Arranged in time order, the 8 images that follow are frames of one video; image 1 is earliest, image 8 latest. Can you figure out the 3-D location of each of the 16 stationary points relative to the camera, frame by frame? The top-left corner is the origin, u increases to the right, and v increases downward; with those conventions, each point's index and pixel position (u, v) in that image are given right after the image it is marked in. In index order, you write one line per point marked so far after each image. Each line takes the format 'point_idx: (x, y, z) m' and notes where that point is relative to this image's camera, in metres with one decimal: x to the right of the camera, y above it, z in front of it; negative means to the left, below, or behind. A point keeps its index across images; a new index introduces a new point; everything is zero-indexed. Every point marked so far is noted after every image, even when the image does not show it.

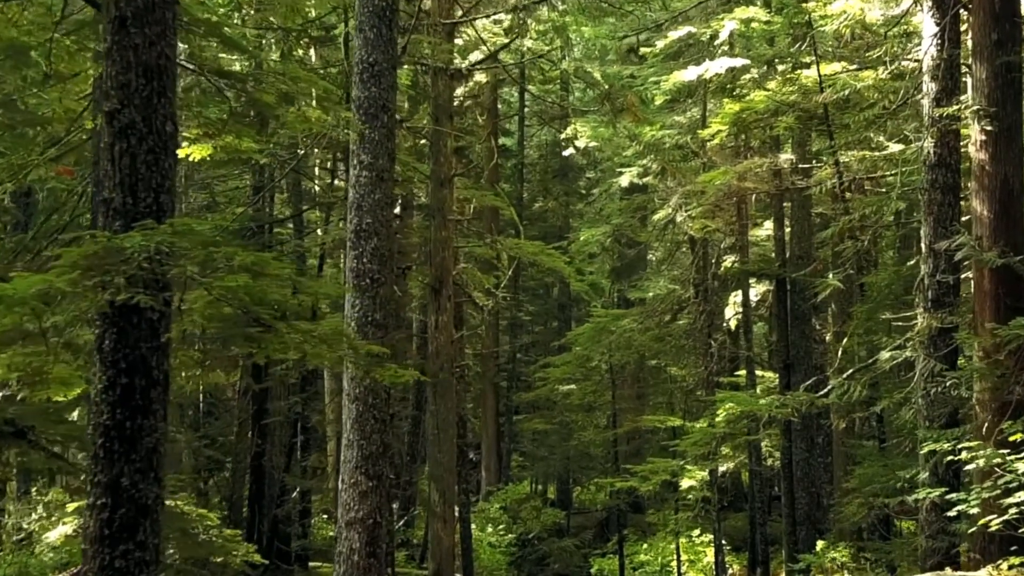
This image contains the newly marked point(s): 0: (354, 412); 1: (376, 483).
0: (-1.8, -1.5, +9.8) m
1: (-1.5, -2.2, +9.5) m
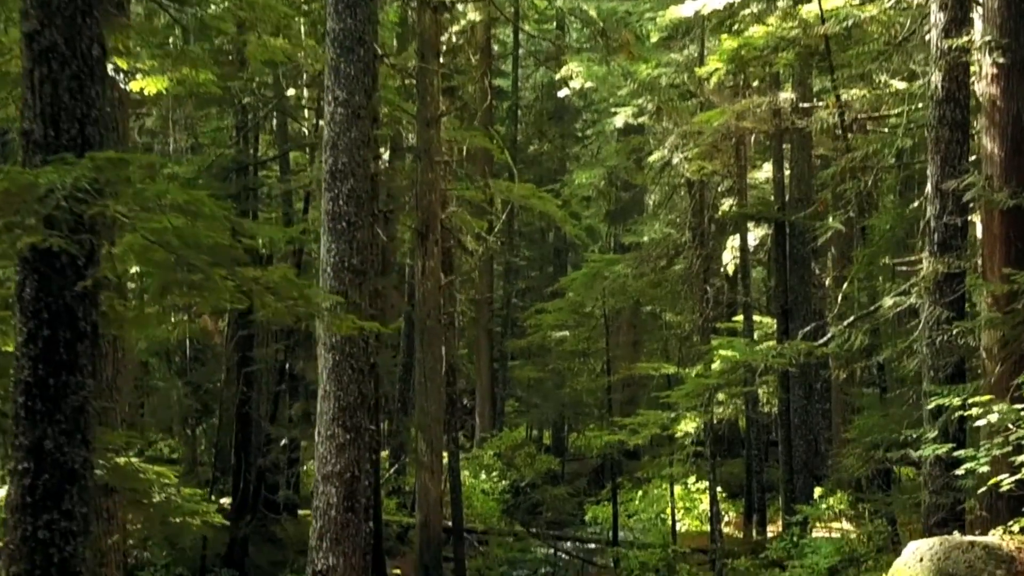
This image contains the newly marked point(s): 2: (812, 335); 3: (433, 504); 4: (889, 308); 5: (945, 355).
0: (-2.0, -0.8, +9.2) m
1: (-1.7, -1.6, +9.1) m
2: (+6.6, -1.0, +17.8) m
3: (-1.4, -3.7, +14.0) m
4: (+5.0, -0.3, +10.9) m
5: (+5.1, -0.8, +9.6) m
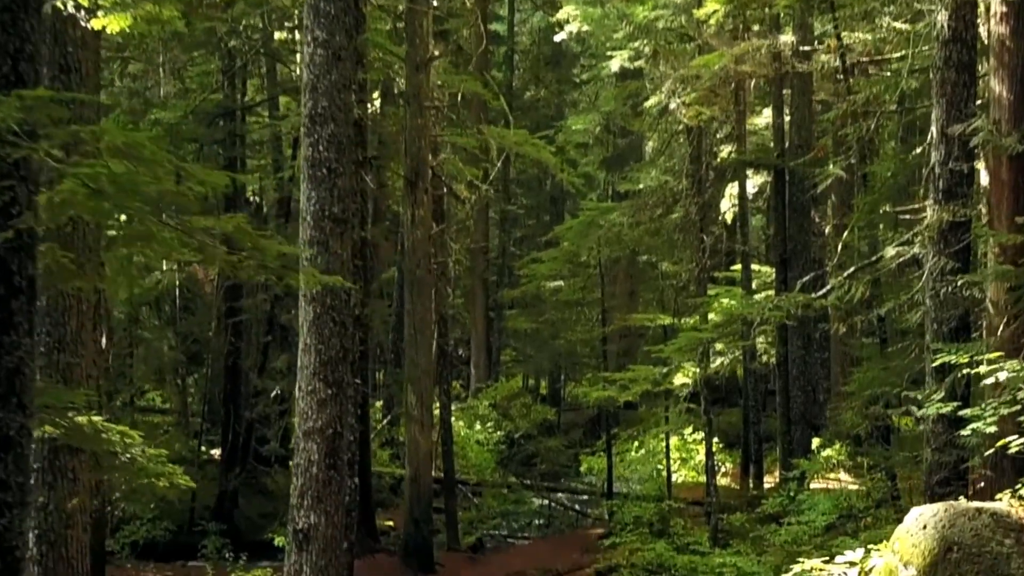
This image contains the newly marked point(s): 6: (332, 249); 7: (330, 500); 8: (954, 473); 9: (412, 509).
0: (-2.2, -0.3, +8.9) m
1: (-1.9, -1.1, +8.8) m
2: (+6.5, +0.1, +17.5) m
3: (-1.5, -2.9, +13.8) m
4: (+4.9, +0.4, +10.5) m
5: (+5.0, -0.2, +9.2) m
6: (-1.9, +0.4, +8.9) m
7: (-1.9, -2.2, +8.4) m
8: (+4.5, -1.9, +8.2) m
9: (-1.7, -3.7, +13.7) m
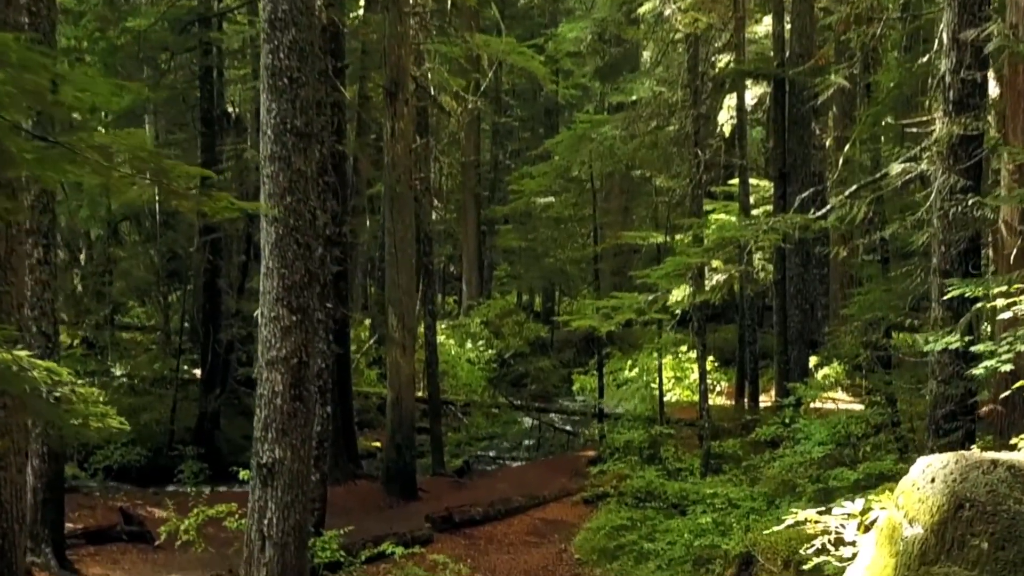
0: (-2.4, +0.5, +8.2) m
1: (-2.1, -0.3, +8.2) m
2: (+6.2, +1.8, +16.7) m
3: (-1.8, -1.5, +13.4) m
4: (+4.6, +1.3, +9.8) m
5: (+4.7, +0.6, +8.6) m
6: (-2.2, +1.2, +8.2) m
7: (-2.1, -1.4, +7.9) m
8: (+4.3, -1.1, +7.7) m
9: (-2.0, -2.4, +13.4) m
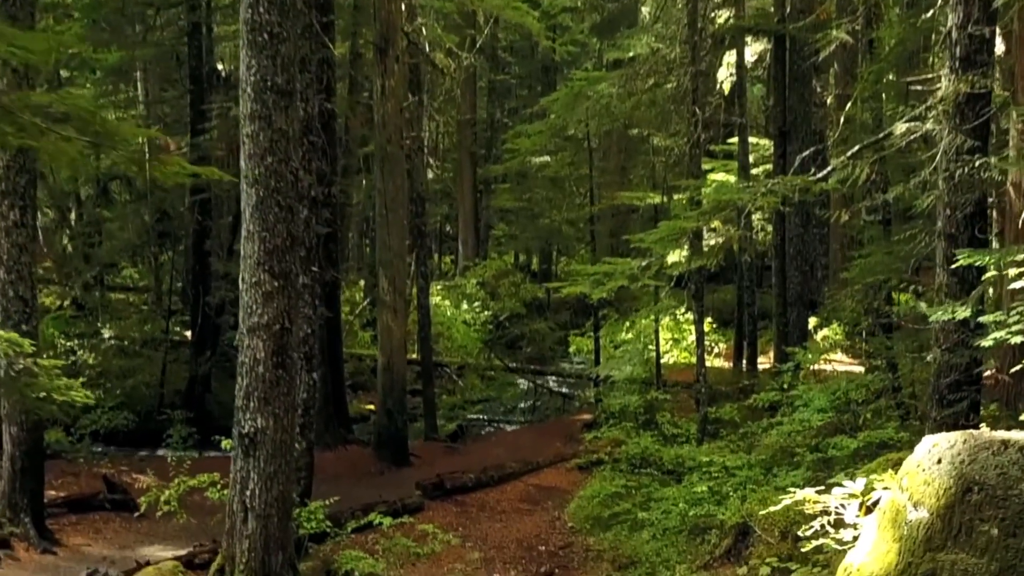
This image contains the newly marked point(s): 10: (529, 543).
0: (-2.5, +0.9, +7.8) m
1: (-2.2, 0.0, +7.9) m
2: (+6.1, +2.5, +16.3) m
3: (-1.9, -0.9, +13.1) m
4: (+4.5, +1.8, +9.4) m
5: (+4.6, +1.0, +8.2) m
6: (-2.3, +1.5, +7.8) m
7: (-2.2, -1.1, +7.7) m
8: (+4.2, -0.8, +7.4) m
9: (-2.1, -1.8, +13.2) m
10: (+0.2, -3.2, +10.1) m
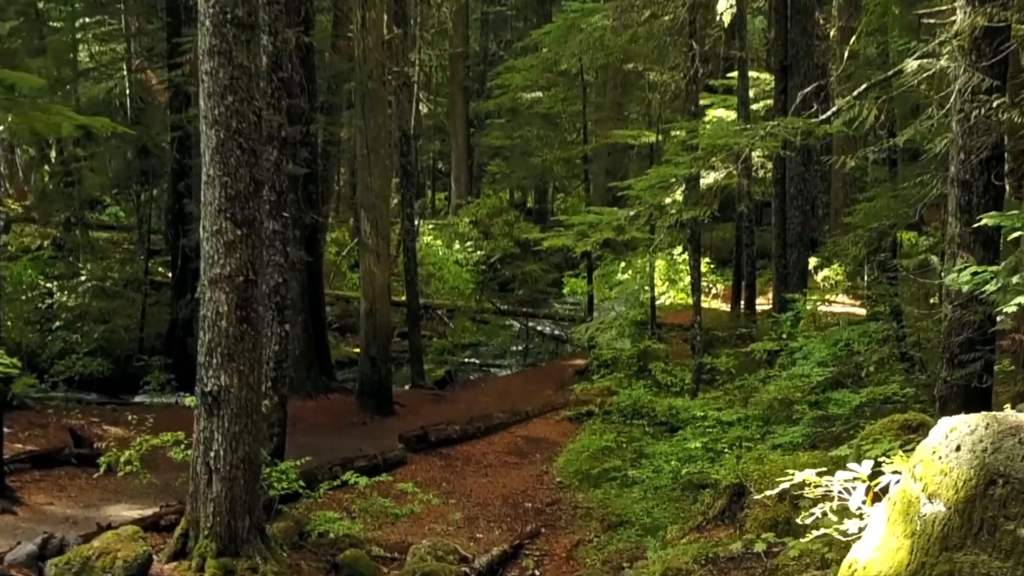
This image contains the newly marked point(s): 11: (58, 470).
0: (-2.7, +1.3, +7.2) m
1: (-2.4, +0.5, +7.3) m
2: (+5.9, +3.6, +15.5) m
3: (-2.1, 0.0, +12.6) m
4: (+4.4, +2.3, +8.7) m
5: (+4.5, +1.5, +7.6) m
6: (-2.4, +2.0, +7.1) m
7: (-2.4, -0.6, +7.2) m
8: (+4.0, -0.4, +6.9) m
9: (-2.3, -0.9, +12.7) m
10: (0.0, -2.6, +9.7) m
11: (-5.0, -2.0, +9.0) m
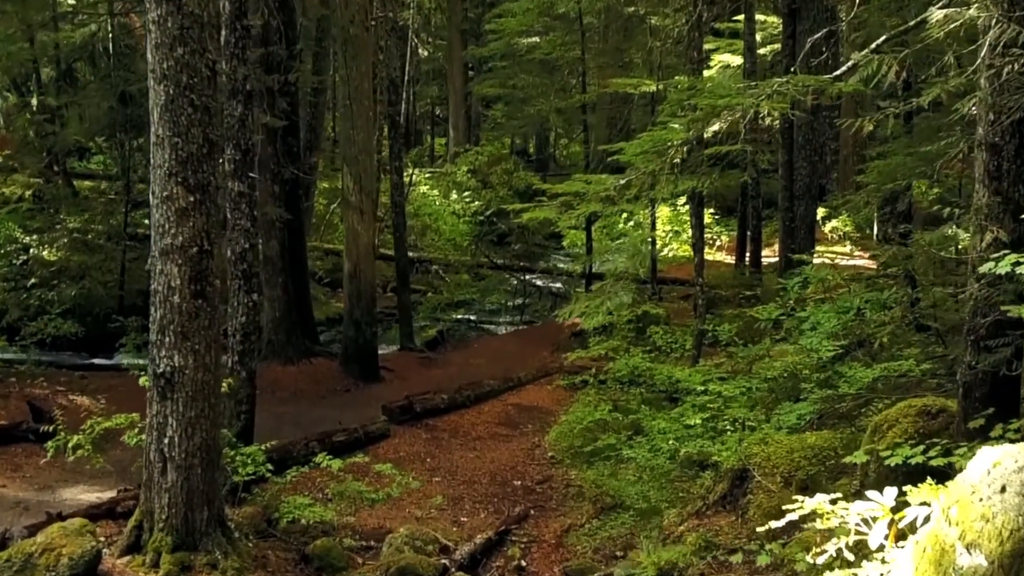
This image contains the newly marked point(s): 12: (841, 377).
0: (-2.8, +1.5, +6.4) m
1: (-2.5, +0.7, +6.6) m
2: (+5.8, +4.4, +14.6) m
3: (-2.2, +0.6, +11.9) m
4: (+4.2, +2.6, +7.8) m
5: (+4.3, +1.7, +6.8) m
6: (-2.6, +2.2, +6.3) m
7: (-2.5, -0.4, +6.6) m
8: (+3.8, -0.2, +6.3) m
9: (-2.4, -0.3, +12.1) m
10: (-0.1, -2.2, +9.2) m
11: (-5.2, -1.7, +8.5) m
12: (+3.4, -0.9, +8.4) m
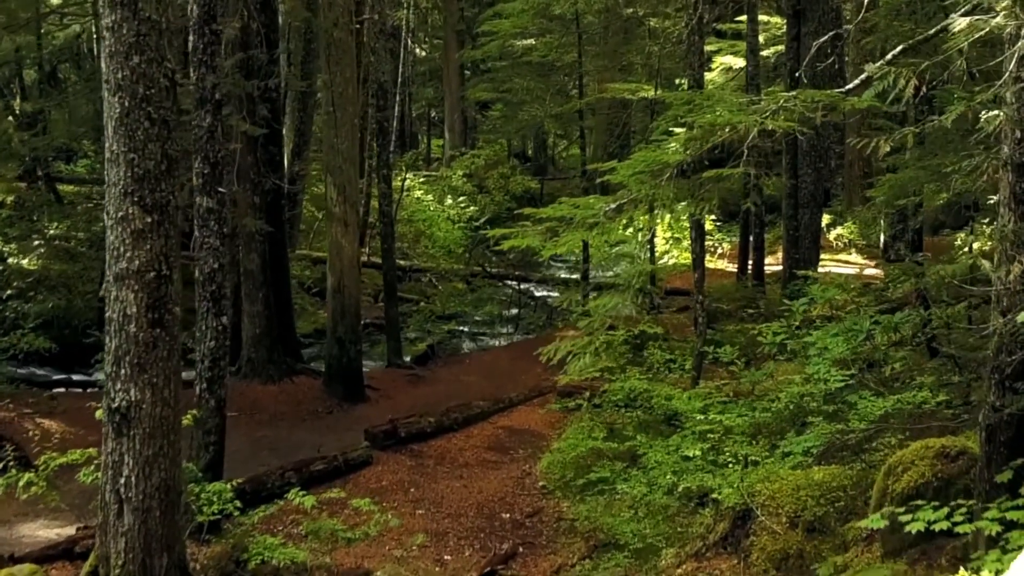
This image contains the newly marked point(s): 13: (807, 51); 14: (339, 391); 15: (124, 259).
0: (-2.9, +1.3, +5.9) m
1: (-2.6, +0.5, +6.1) m
2: (+5.7, +4.2, +14.0) m
3: (-2.3, +0.4, +11.4) m
4: (+4.1, +2.4, +7.3) m
5: (+4.2, +1.5, +6.3) m
6: (-2.7, +2.0, +5.8) m
7: (-2.6, -0.6, +6.1) m
8: (+3.7, -0.4, +5.8) m
9: (-2.5, -0.5, +11.6) m
10: (-0.2, -2.4, +8.7) m
11: (-5.3, -1.8, +8.0) m
12: (+3.3, -1.2, +7.9) m
13: (+5.3, +4.1, +14.1) m
14: (-2.5, -1.4, +11.6) m
15: (-2.9, +0.2, +6.0) m
